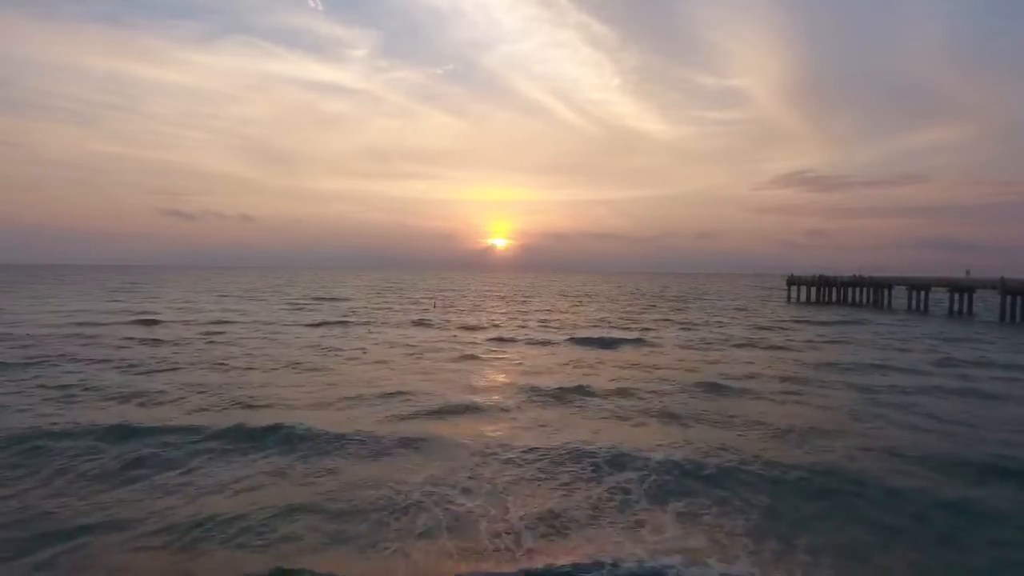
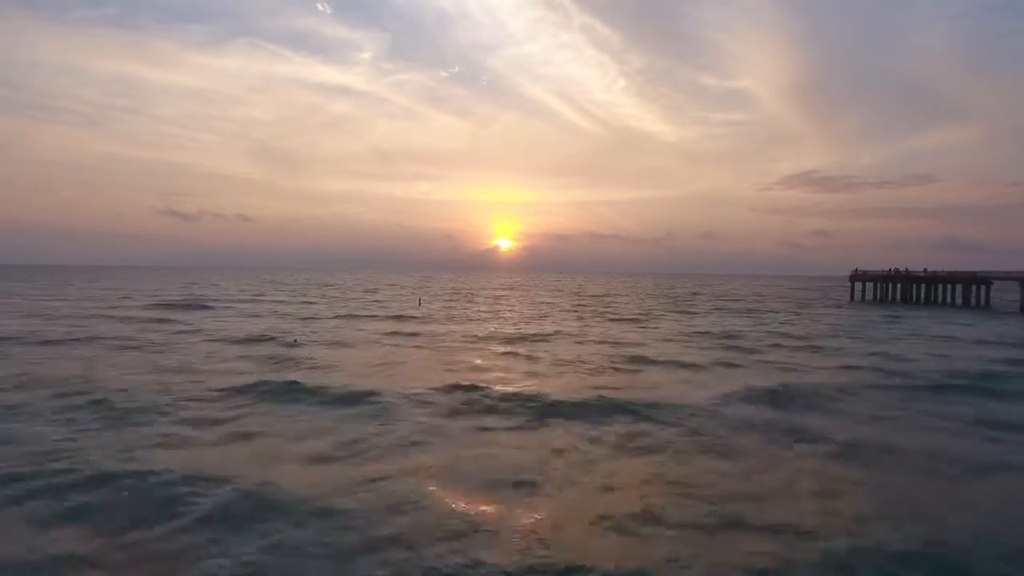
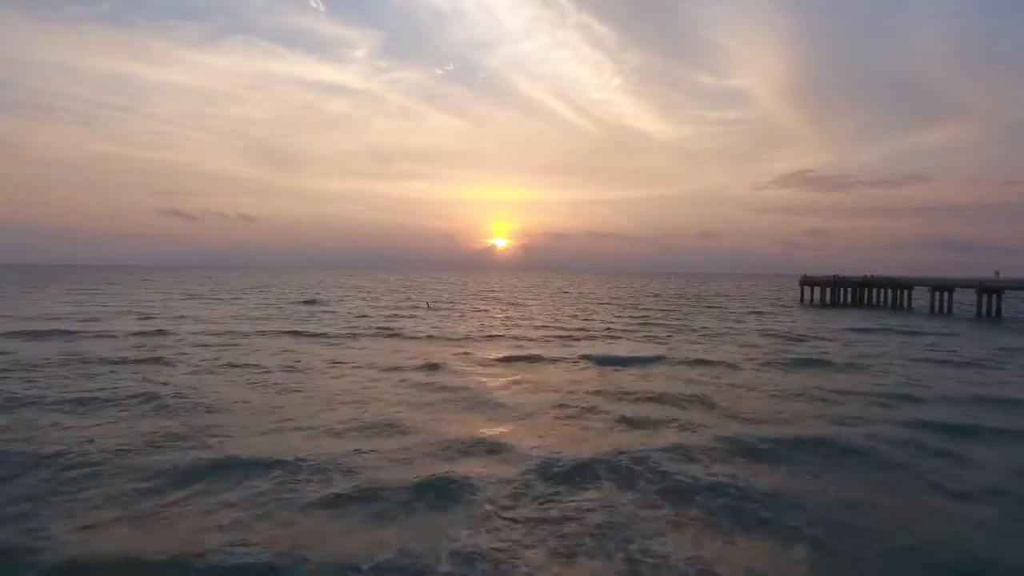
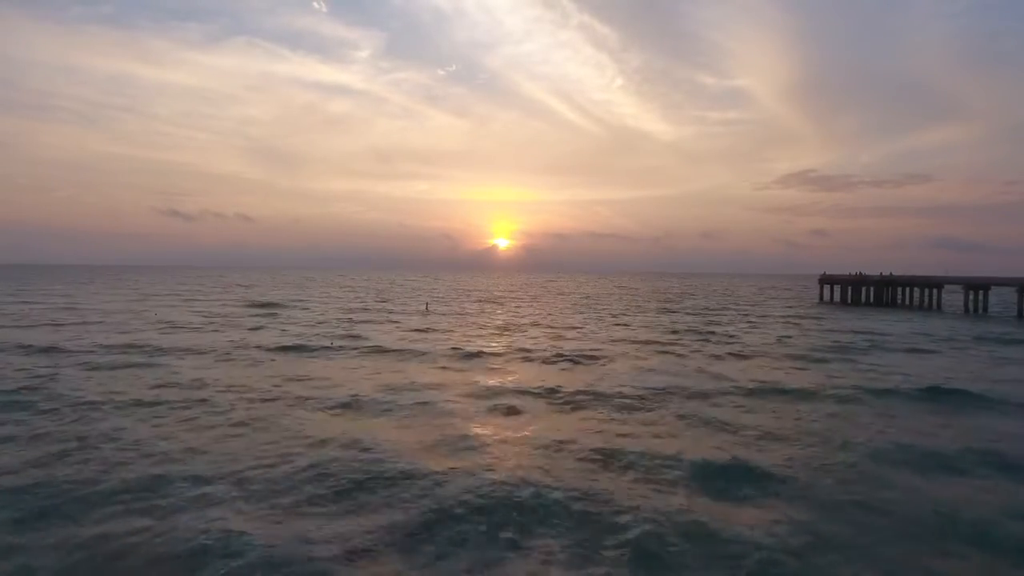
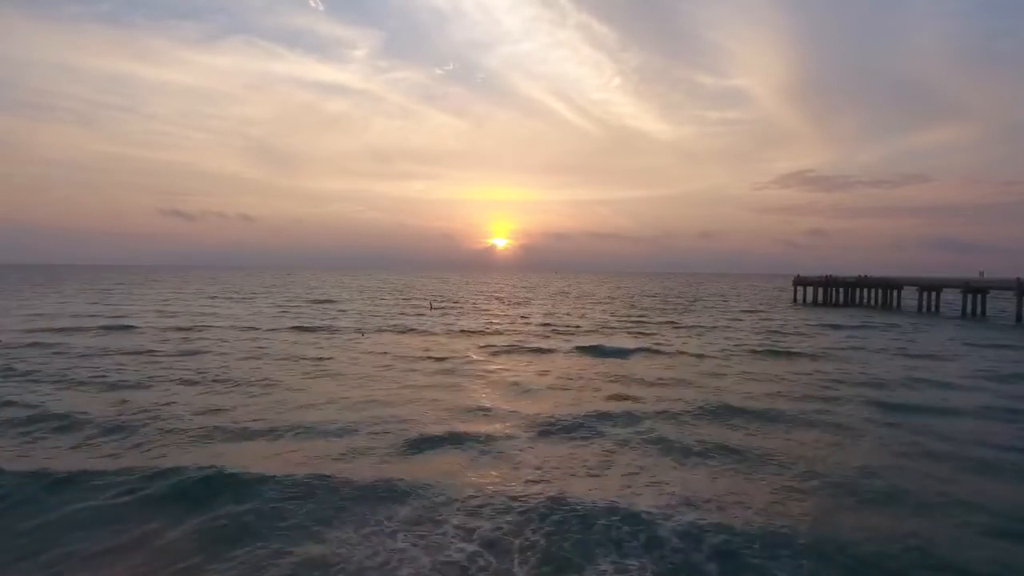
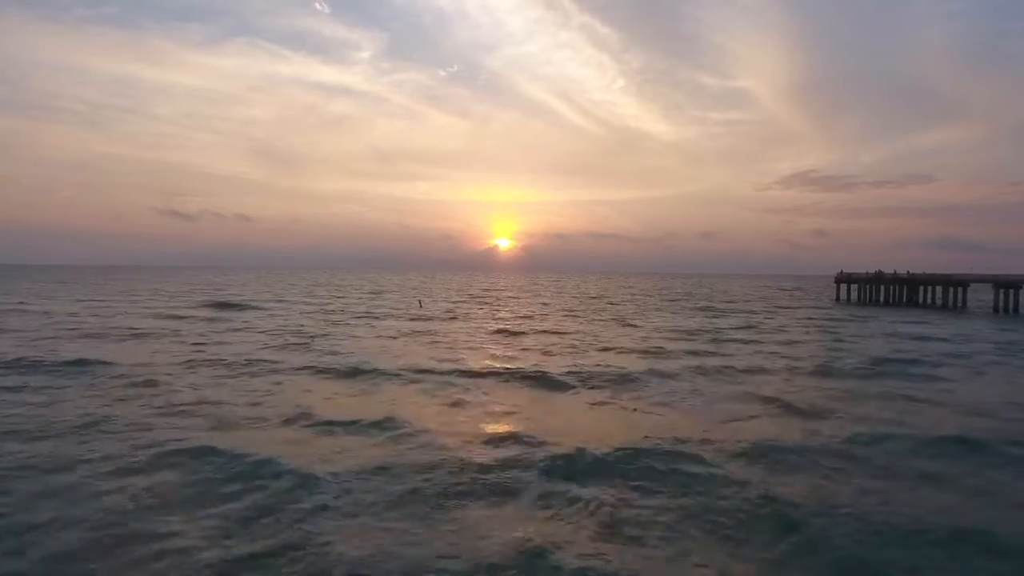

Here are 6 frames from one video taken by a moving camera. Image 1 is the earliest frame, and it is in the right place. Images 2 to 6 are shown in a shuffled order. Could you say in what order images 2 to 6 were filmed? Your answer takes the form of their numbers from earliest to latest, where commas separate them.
5, 3, 4, 6, 2
